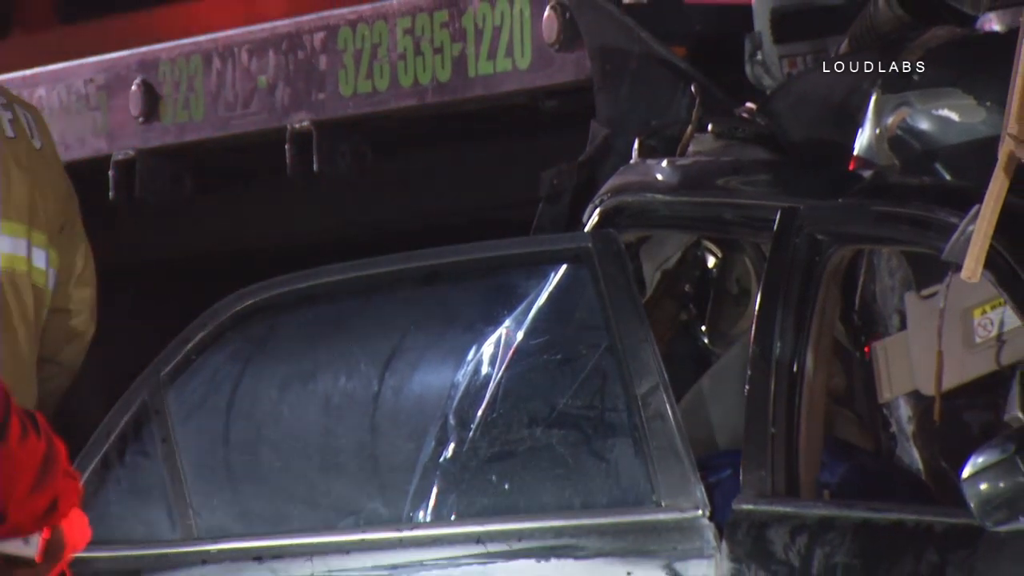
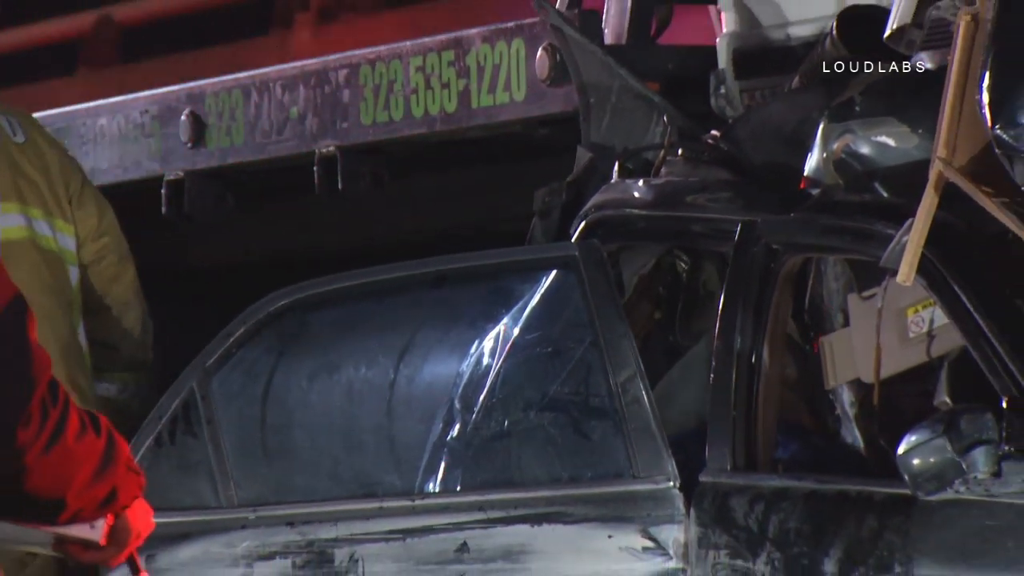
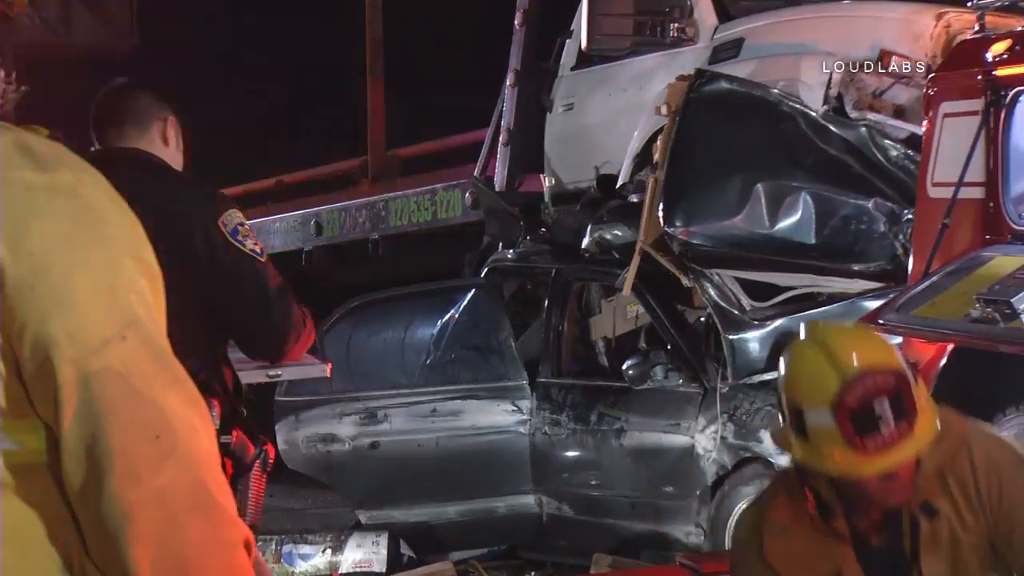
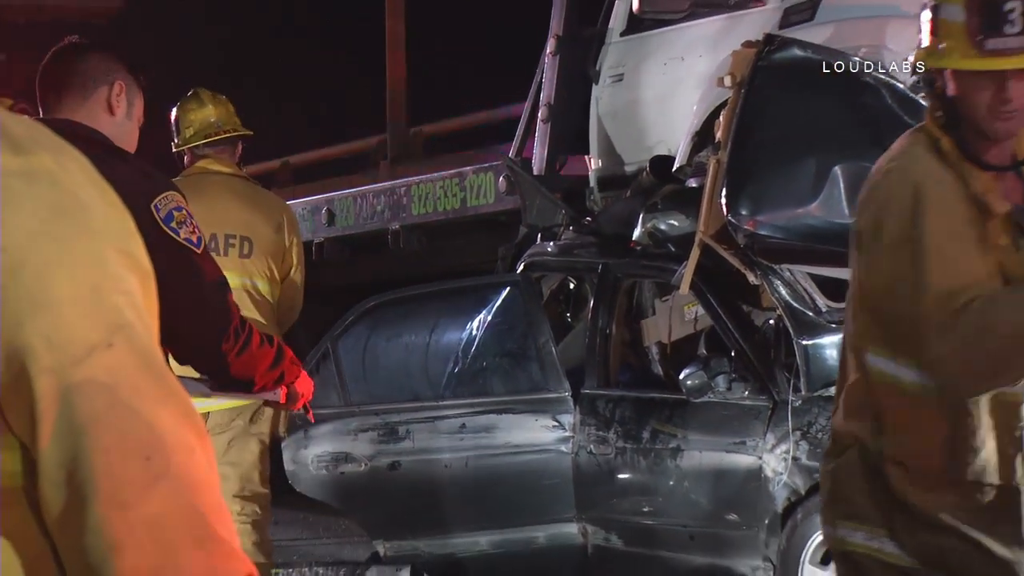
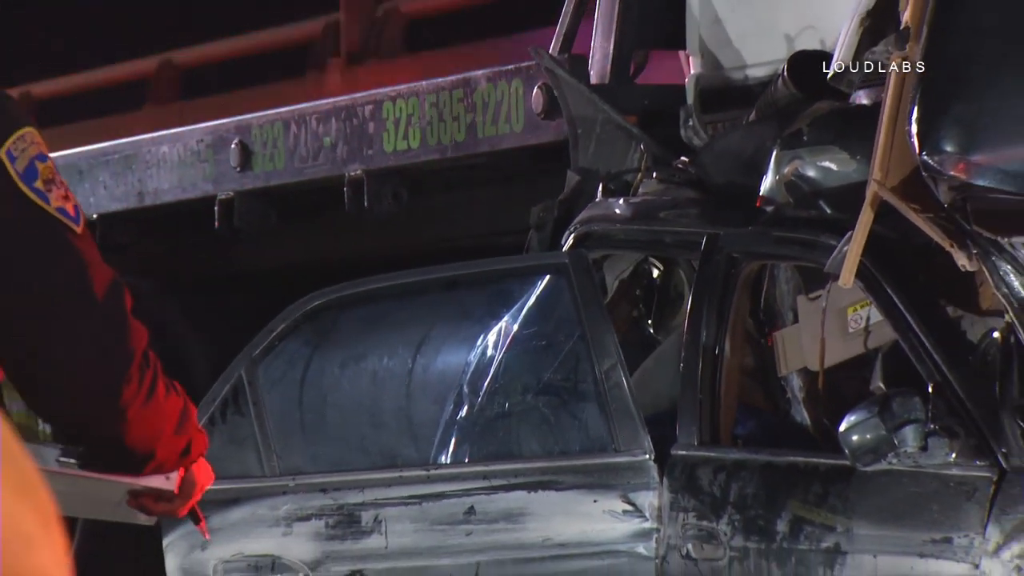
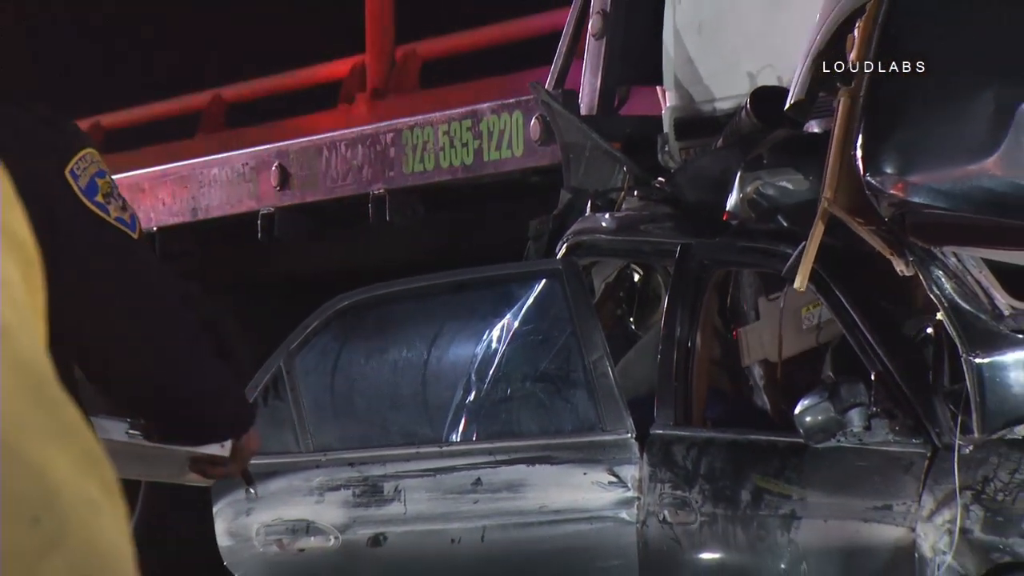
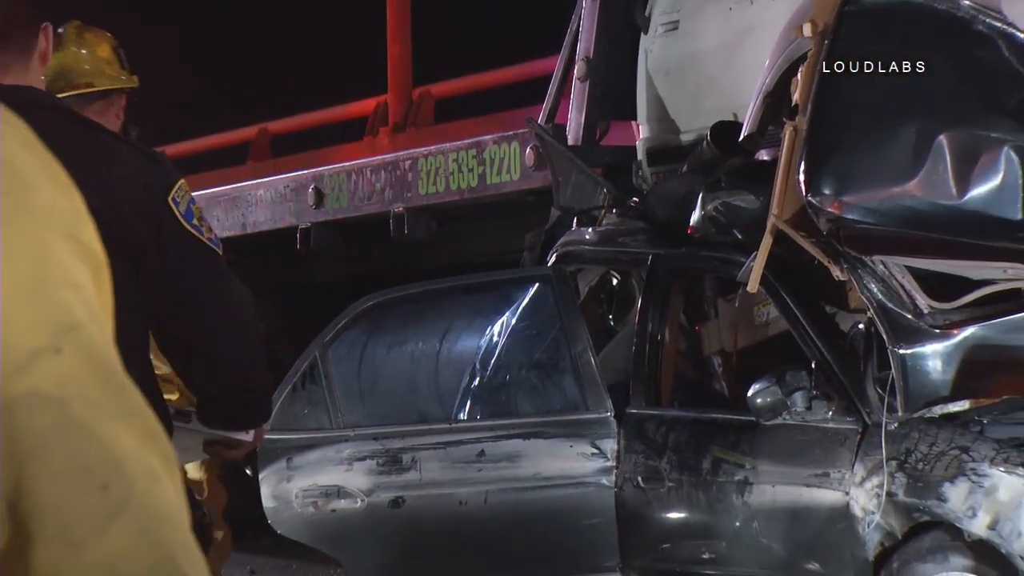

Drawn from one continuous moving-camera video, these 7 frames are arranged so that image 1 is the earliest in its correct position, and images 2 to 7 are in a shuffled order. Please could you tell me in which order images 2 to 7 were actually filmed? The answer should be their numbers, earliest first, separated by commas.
2, 5, 6, 7, 4, 3
